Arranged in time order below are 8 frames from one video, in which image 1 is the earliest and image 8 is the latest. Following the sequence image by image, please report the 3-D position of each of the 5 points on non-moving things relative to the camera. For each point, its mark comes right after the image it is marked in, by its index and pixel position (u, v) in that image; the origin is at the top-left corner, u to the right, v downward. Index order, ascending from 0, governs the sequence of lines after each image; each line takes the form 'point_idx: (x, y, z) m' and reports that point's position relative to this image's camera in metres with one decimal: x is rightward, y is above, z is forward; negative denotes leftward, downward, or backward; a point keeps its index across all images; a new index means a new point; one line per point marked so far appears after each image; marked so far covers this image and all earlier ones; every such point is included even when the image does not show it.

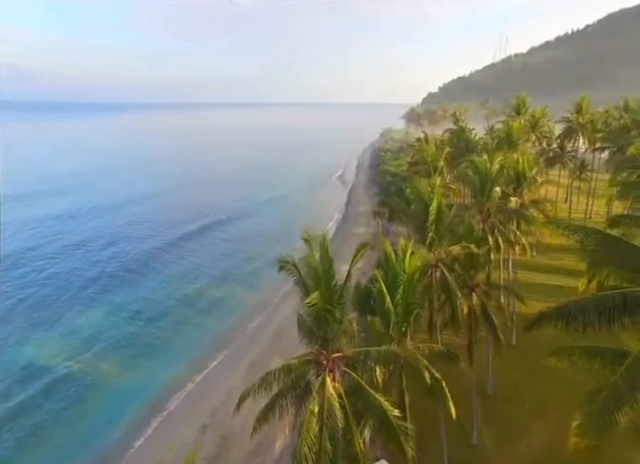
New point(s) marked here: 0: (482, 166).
0: (+8.2, +3.5, +18.9) m
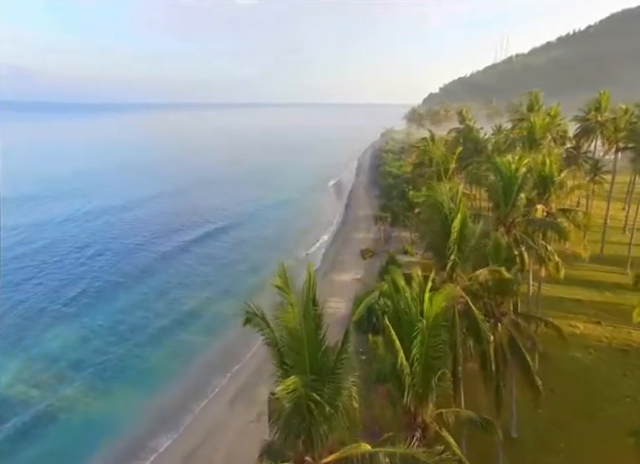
0: (+8.0, +2.8, +16.0) m
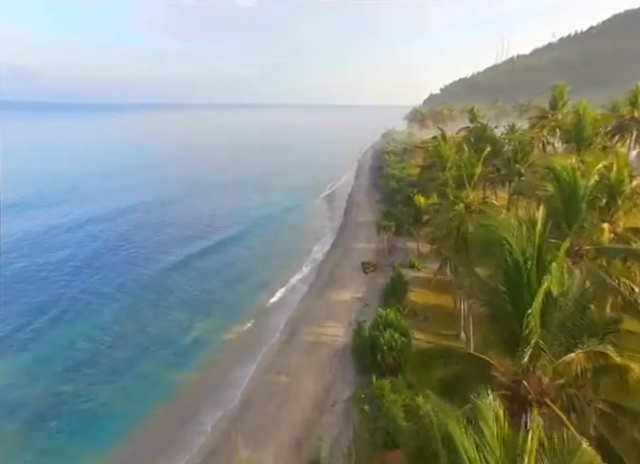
0: (+7.6, +1.8, +11.4) m
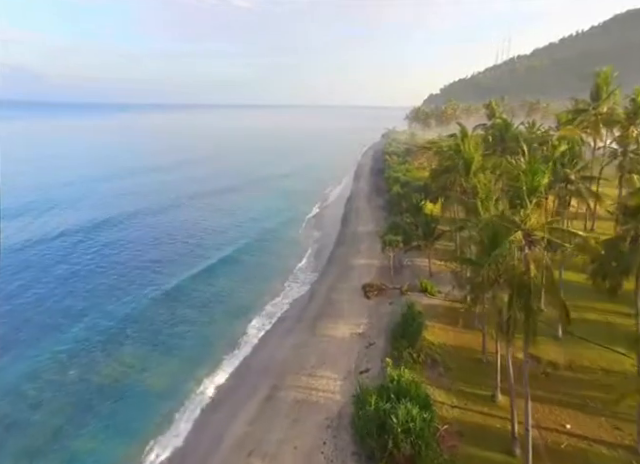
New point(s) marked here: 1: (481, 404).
0: (+7.1, +0.4, +5.2) m
1: (+8.0, -8.5, +18.5) m
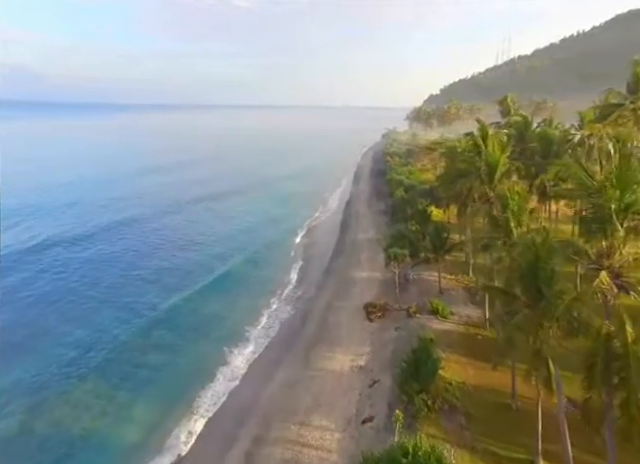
0: (+6.8, -0.5, +1.3) m
1: (+7.7, -9.4, +14.5) m
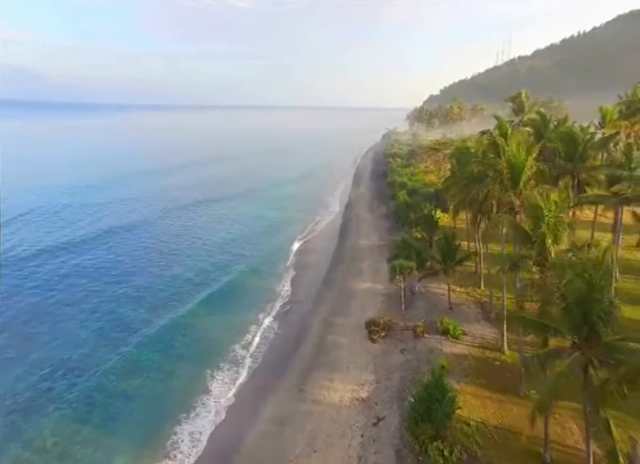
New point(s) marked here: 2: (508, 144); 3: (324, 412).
0: (+6.6, -1.1, -1.6) m
1: (+7.5, -10.1, +11.7) m
2: (+9.5, +4.2, +18.8) m
3: (+0.2, -9.1, +18.9) m
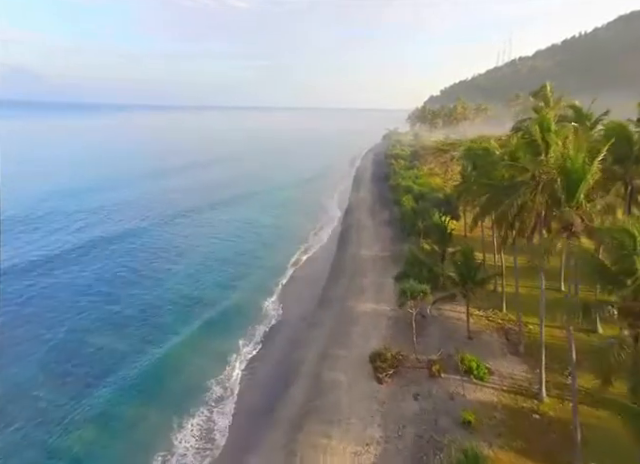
0: (+6.4, -2.0, -5.7) m
1: (+7.3, -11.0, +7.6) m
2: (+9.3, +3.3, +14.7) m
3: (-0.1, -10.1, +14.8) m
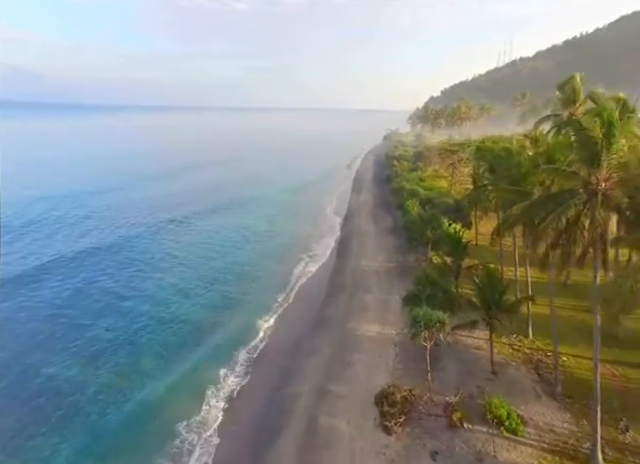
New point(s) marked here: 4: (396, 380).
0: (+6.2, -2.8, -9.3) m
1: (+7.1, -11.8, +3.9) m
2: (+9.1, +2.5, +11.0) m
3: (-0.3, -10.9, +11.1) m
4: (+4.1, -7.8, +19.5) m
